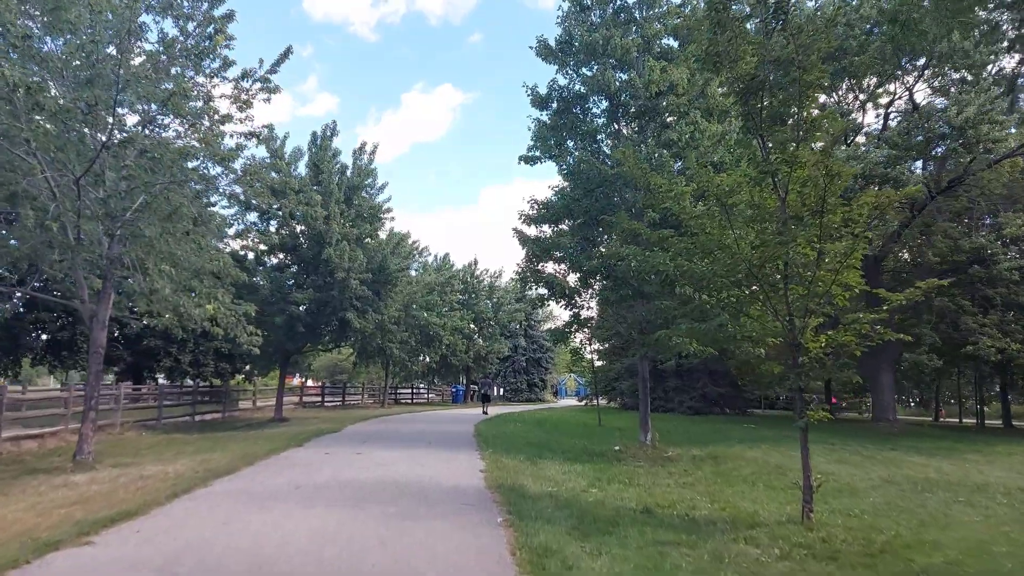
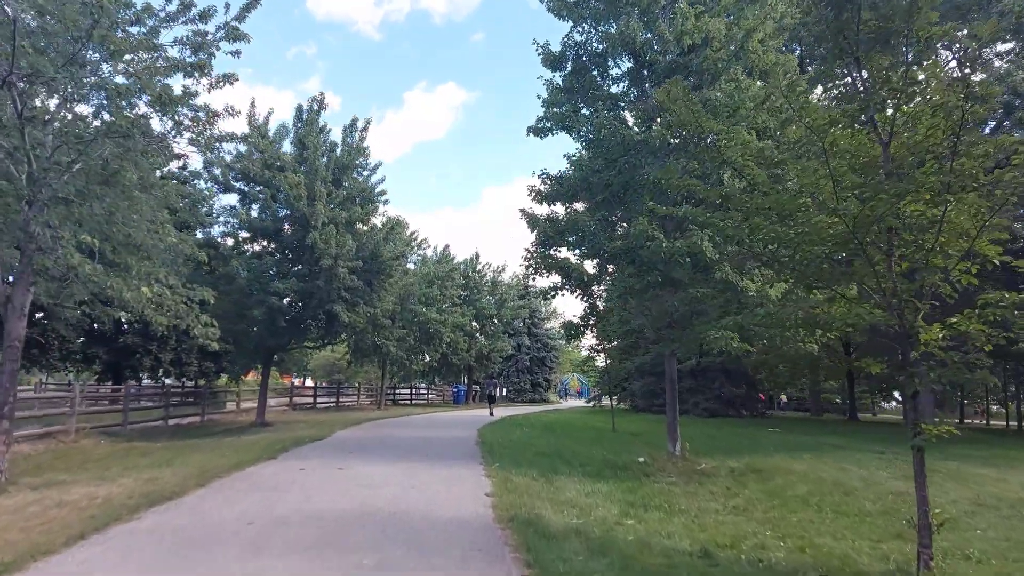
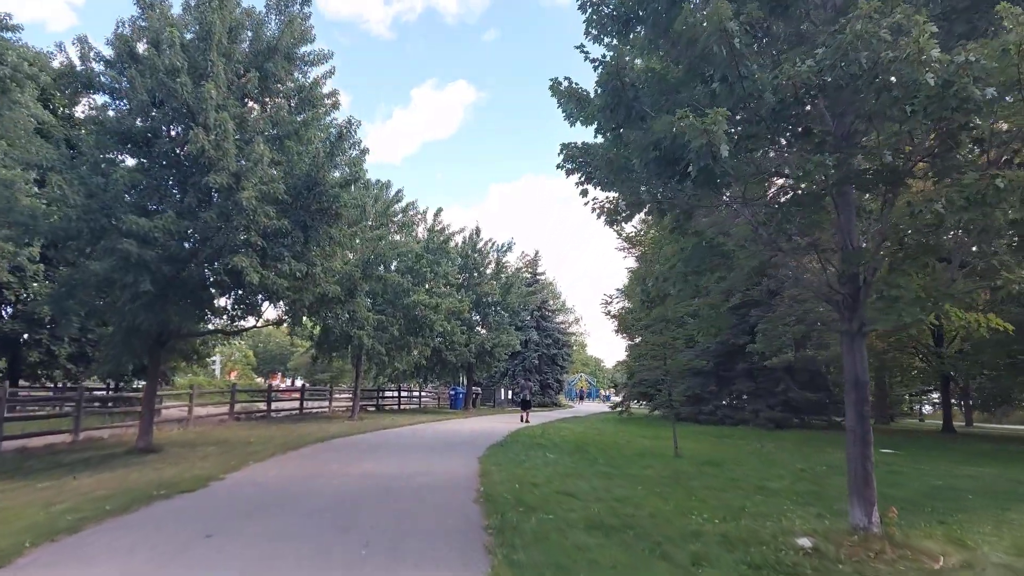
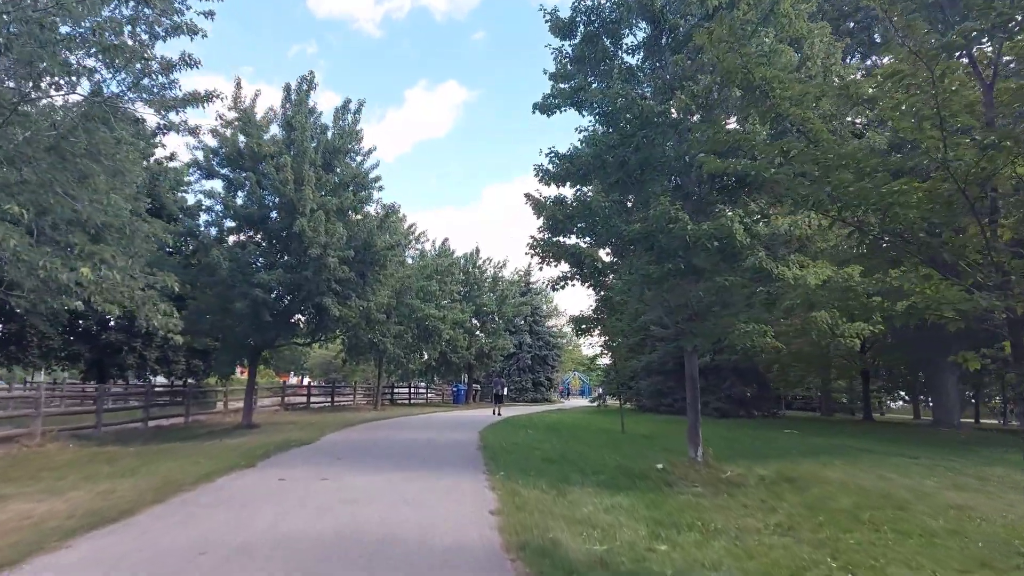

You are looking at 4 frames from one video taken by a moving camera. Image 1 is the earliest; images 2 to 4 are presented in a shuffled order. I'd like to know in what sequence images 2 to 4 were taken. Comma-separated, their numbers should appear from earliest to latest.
2, 4, 3
